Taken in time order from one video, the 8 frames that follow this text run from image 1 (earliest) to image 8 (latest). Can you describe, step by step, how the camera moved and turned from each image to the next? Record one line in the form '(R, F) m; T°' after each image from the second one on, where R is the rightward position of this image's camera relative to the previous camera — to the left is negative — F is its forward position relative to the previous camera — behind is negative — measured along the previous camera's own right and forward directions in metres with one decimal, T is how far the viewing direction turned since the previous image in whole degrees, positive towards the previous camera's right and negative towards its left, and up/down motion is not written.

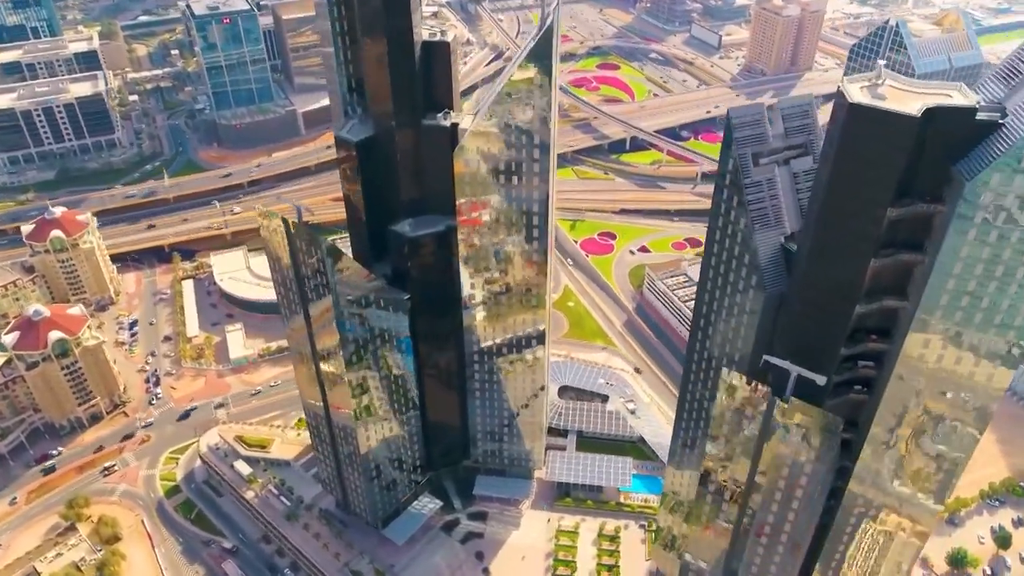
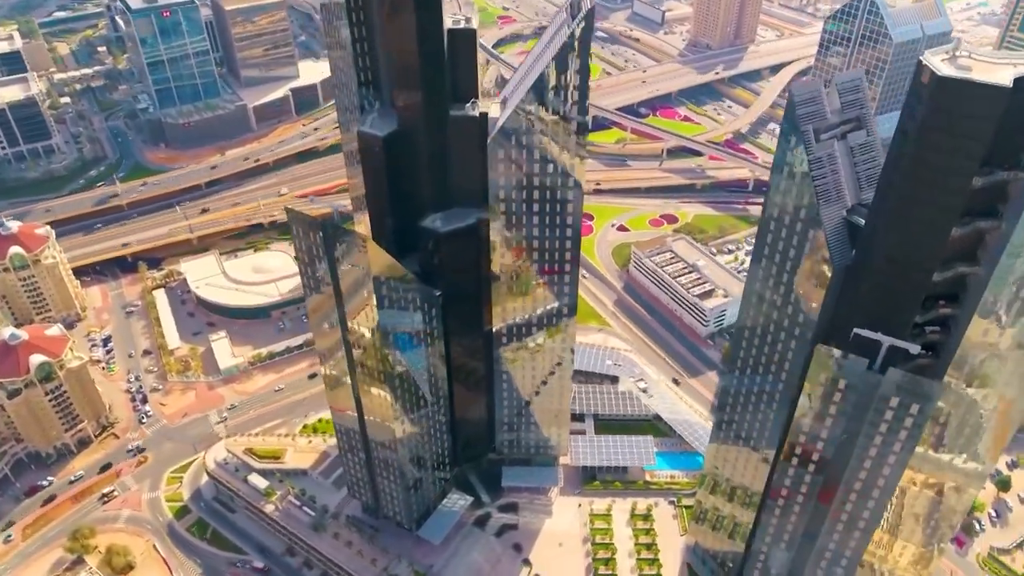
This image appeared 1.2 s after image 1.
(-22.5, +3.3) m; +5°
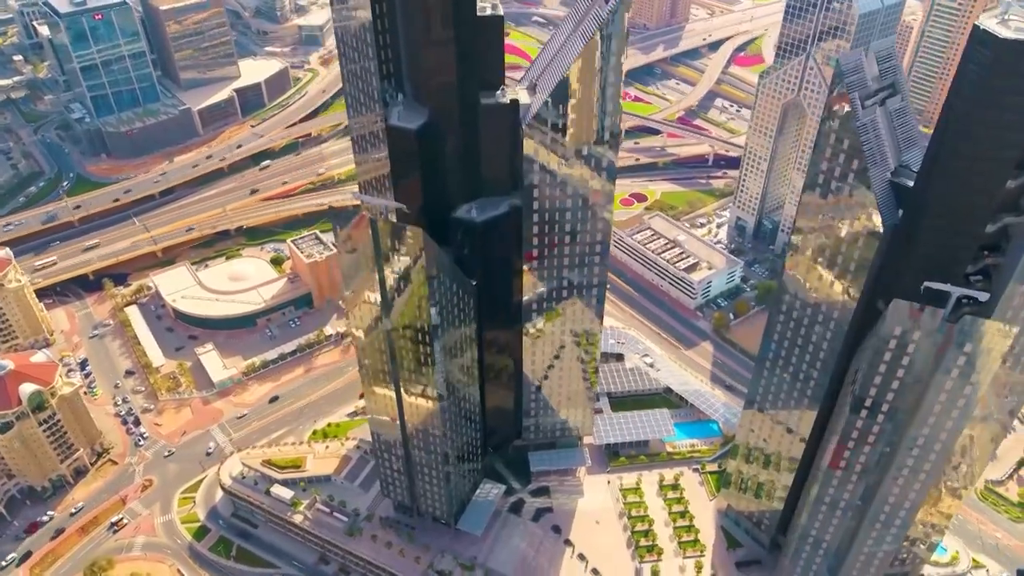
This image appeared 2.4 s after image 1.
(-24.5, +0.6) m; +6°
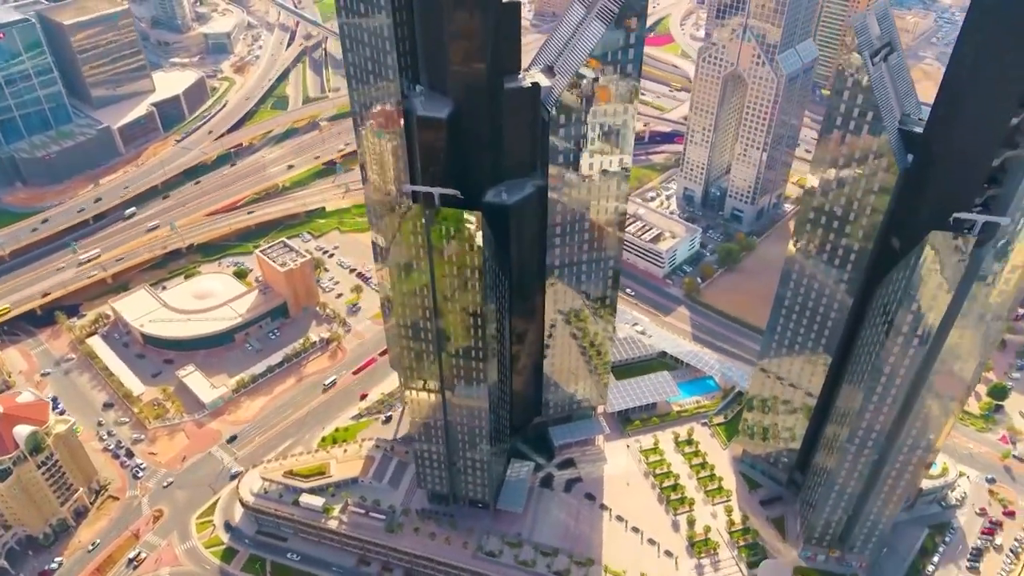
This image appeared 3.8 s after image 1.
(-30.1, -2.6) m; +8°
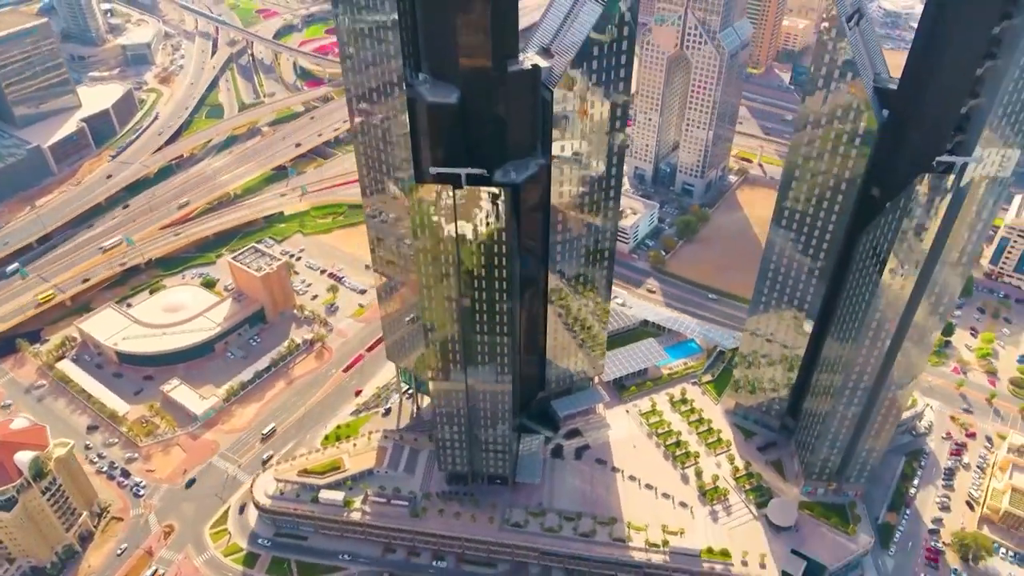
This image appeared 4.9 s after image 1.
(-22.2, -5.0) m; +6°
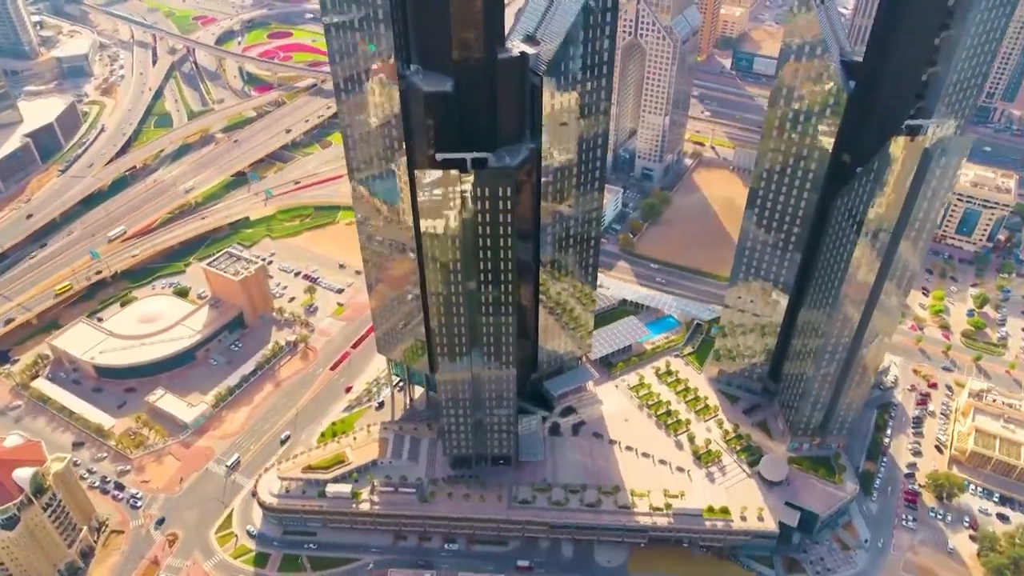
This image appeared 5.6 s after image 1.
(-14.0, -4.8) m; +5°
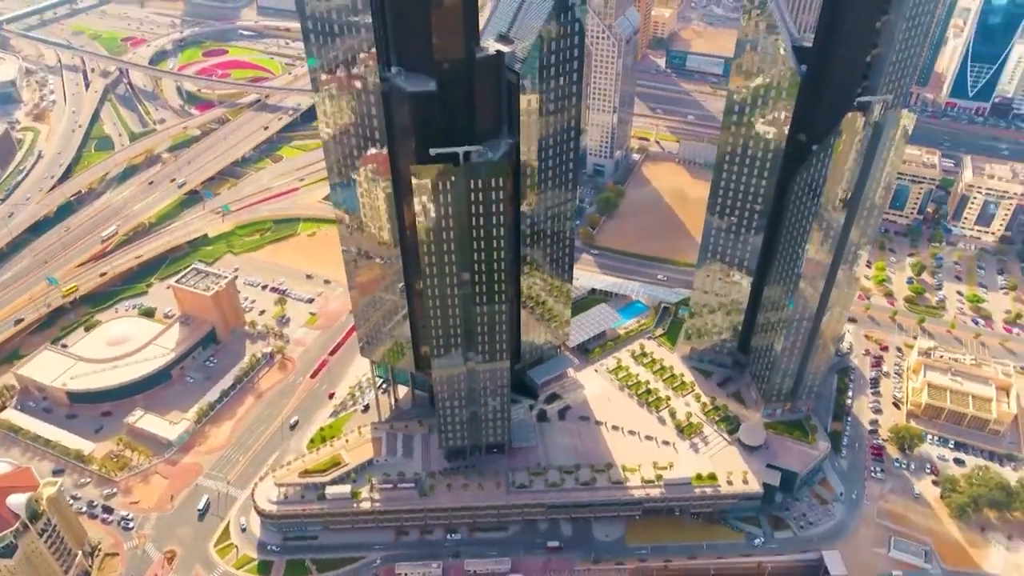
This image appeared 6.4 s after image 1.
(-13.2, -6.2) m; +5°
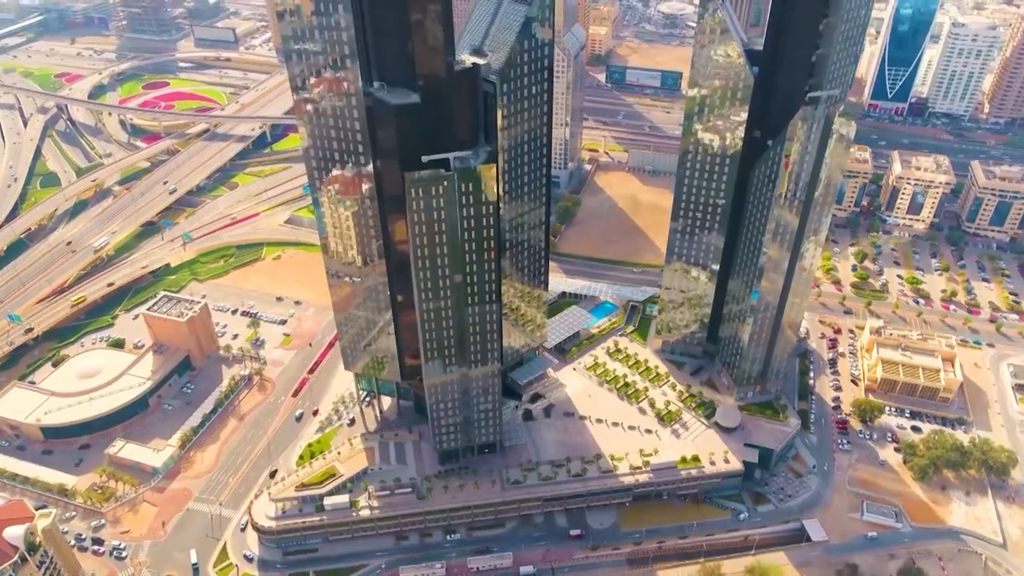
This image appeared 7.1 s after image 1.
(-12.2, -7.2) m; +5°
